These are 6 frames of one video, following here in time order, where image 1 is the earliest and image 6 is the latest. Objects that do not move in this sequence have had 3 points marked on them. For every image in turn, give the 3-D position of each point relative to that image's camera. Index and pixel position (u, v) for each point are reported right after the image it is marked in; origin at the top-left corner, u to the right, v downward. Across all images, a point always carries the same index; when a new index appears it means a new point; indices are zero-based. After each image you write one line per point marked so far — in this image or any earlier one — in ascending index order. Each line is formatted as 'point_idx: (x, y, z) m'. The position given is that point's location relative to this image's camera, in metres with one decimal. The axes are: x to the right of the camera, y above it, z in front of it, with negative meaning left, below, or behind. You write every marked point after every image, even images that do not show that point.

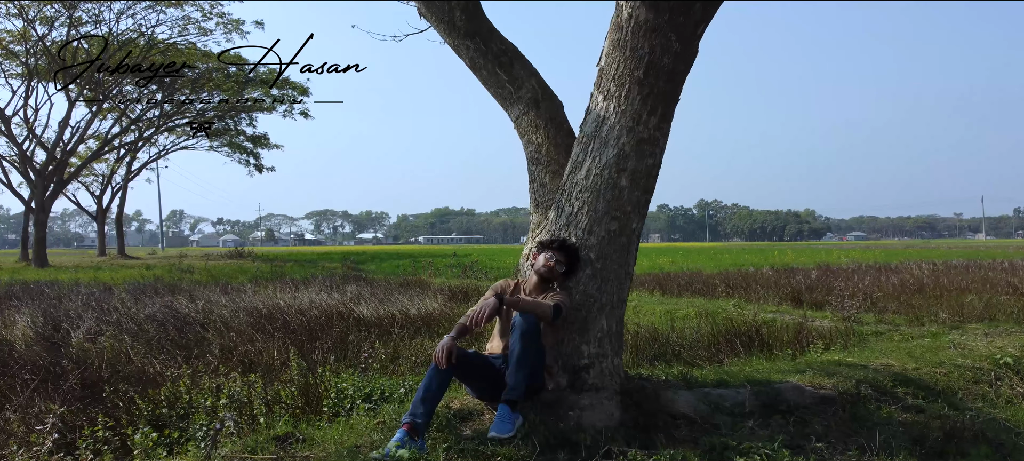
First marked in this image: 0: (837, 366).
0: (+2.1, -0.9, +5.1) m
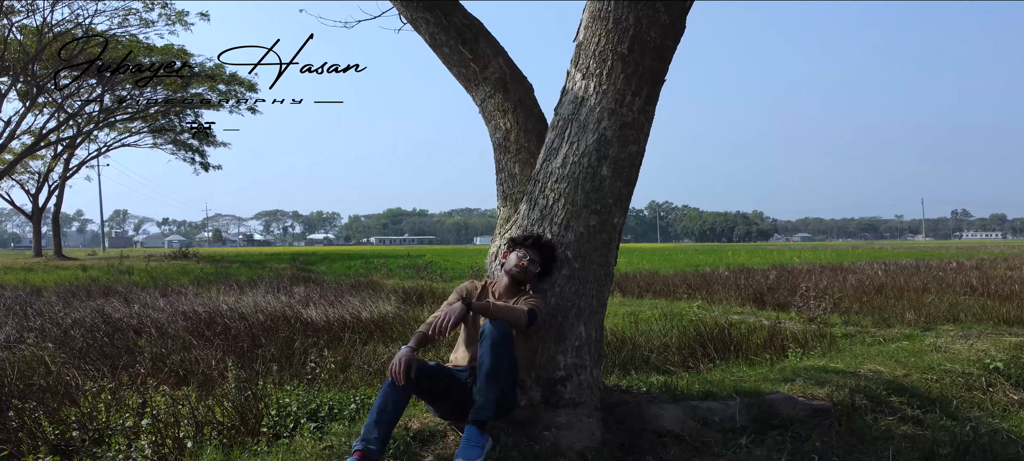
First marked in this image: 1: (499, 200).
0: (+1.8, -0.8, +4.8) m
1: (-0.1, +0.2, +4.3) m
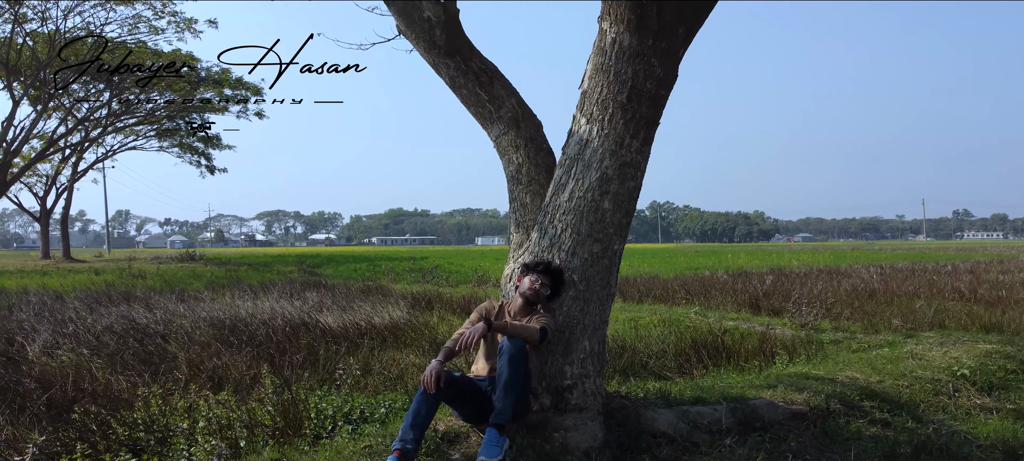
0: (+1.9, -1.0, +5.3) m
1: (0.0, 0.0, +4.8) m
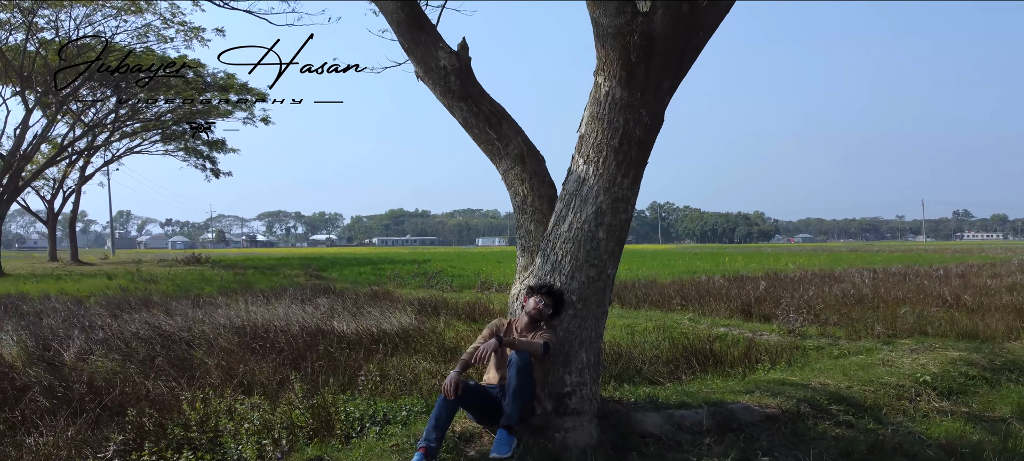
0: (+2.0, -1.1, +5.9) m
1: (0.0, -0.1, +5.4) m
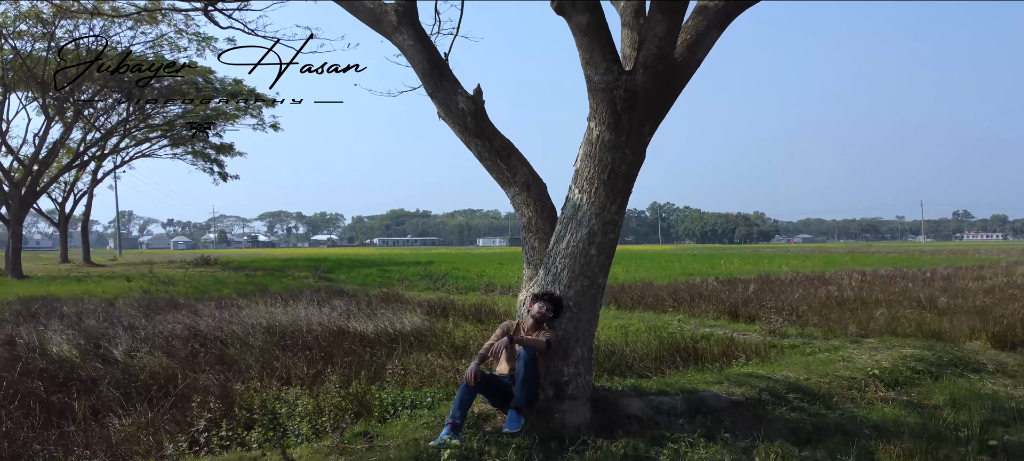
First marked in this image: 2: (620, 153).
0: (+2.0, -1.2, +6.9) m
1: (+0.1, -0.2, +6.4) m
2: (+0.7, +0.5, +5.5) m
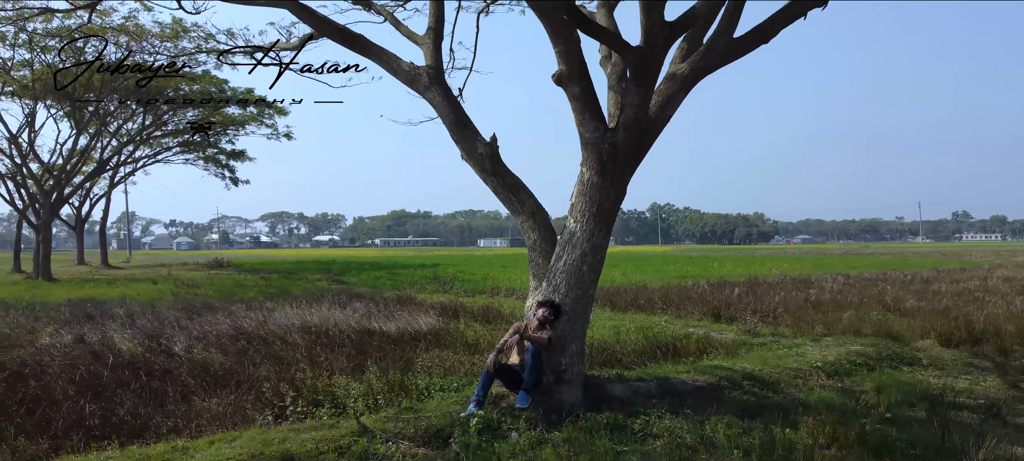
0: (+2.1, -1.4, +8.4) m
1: (+0.2, -0.4, +7.9) m
2: (+0.8, +0.3, +7.1) m
